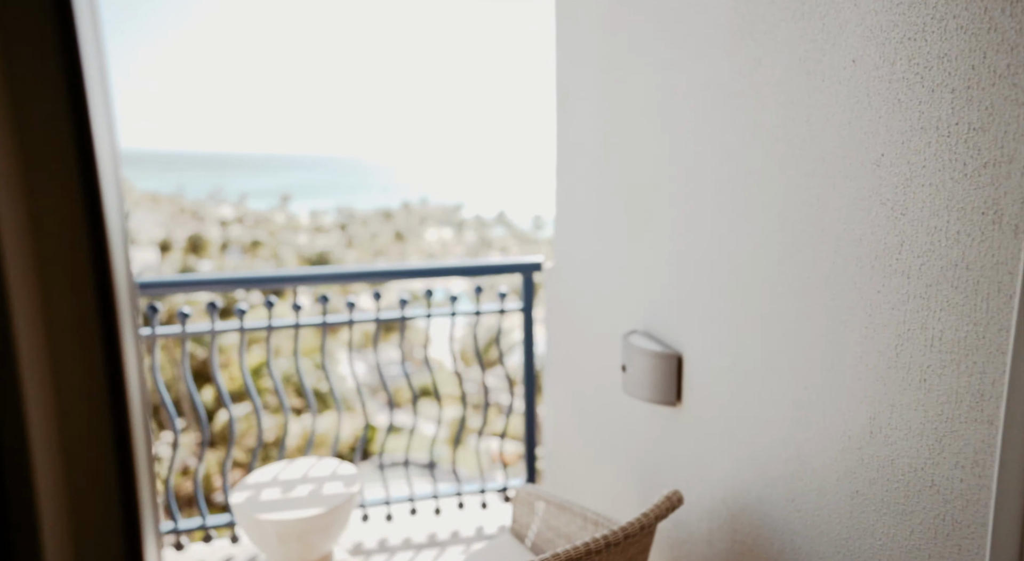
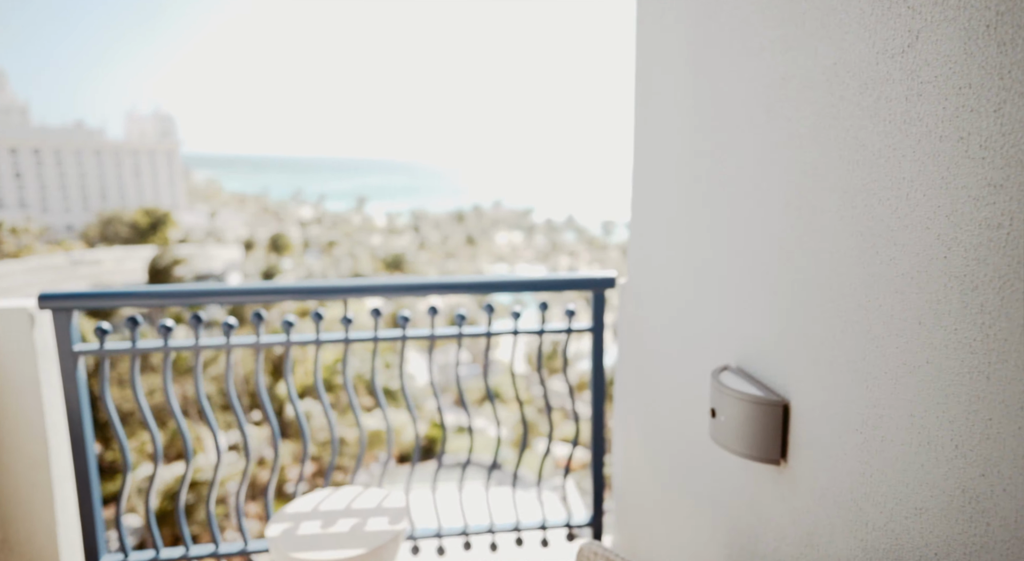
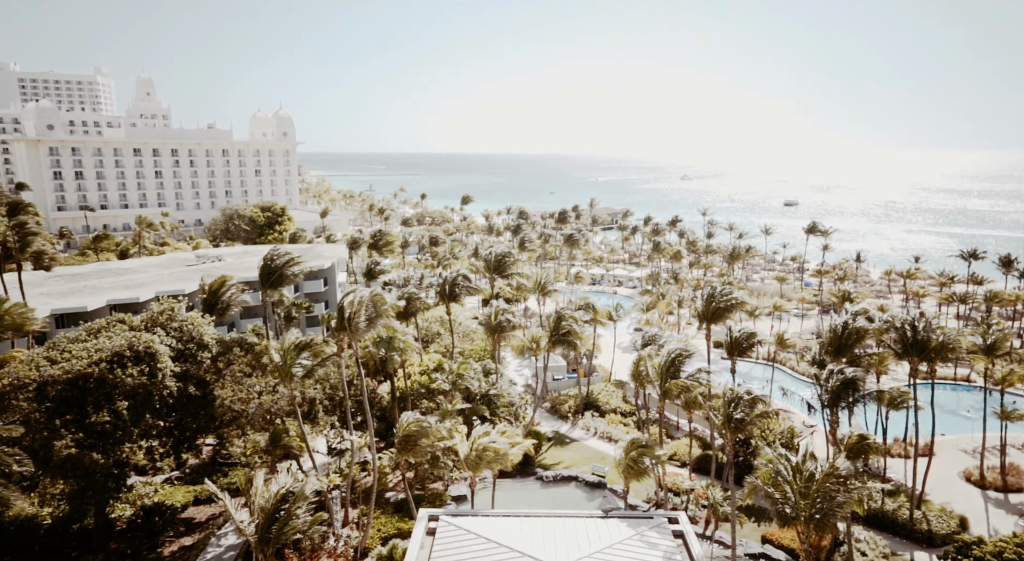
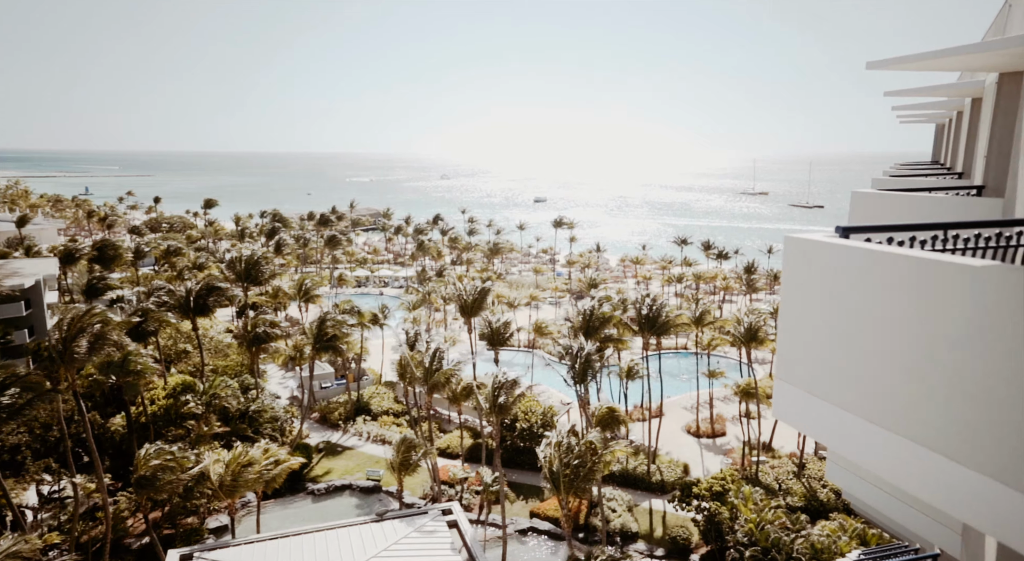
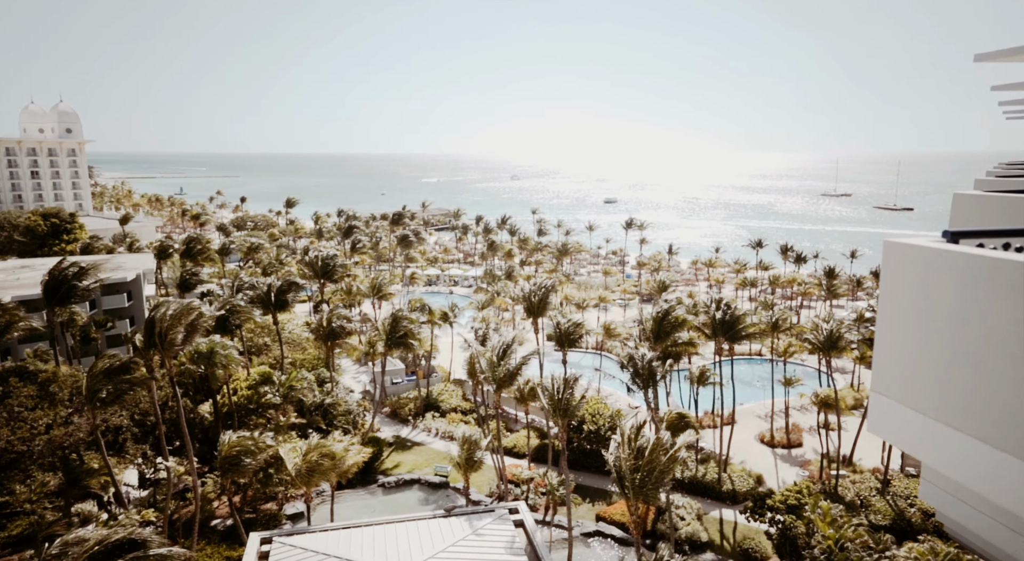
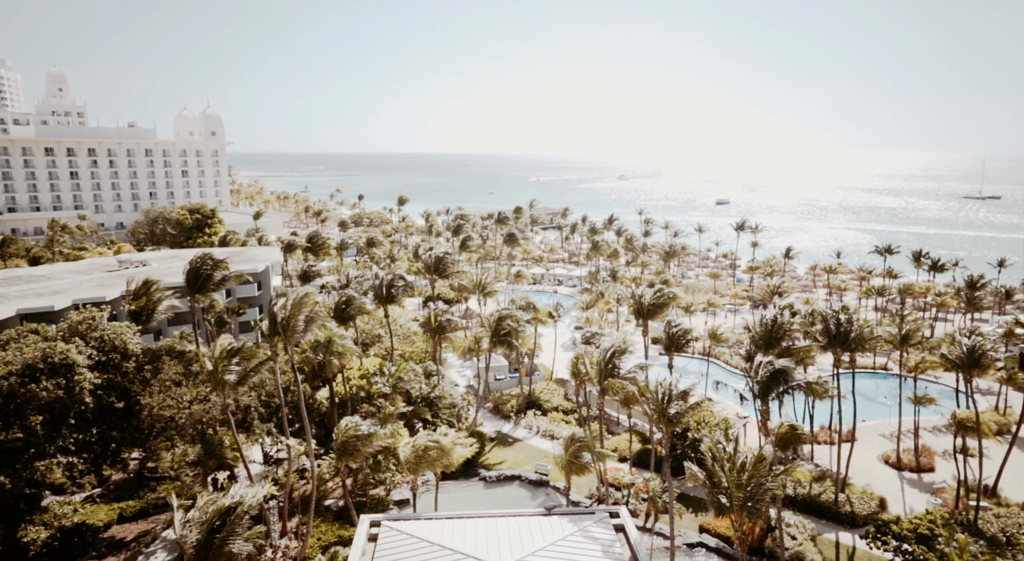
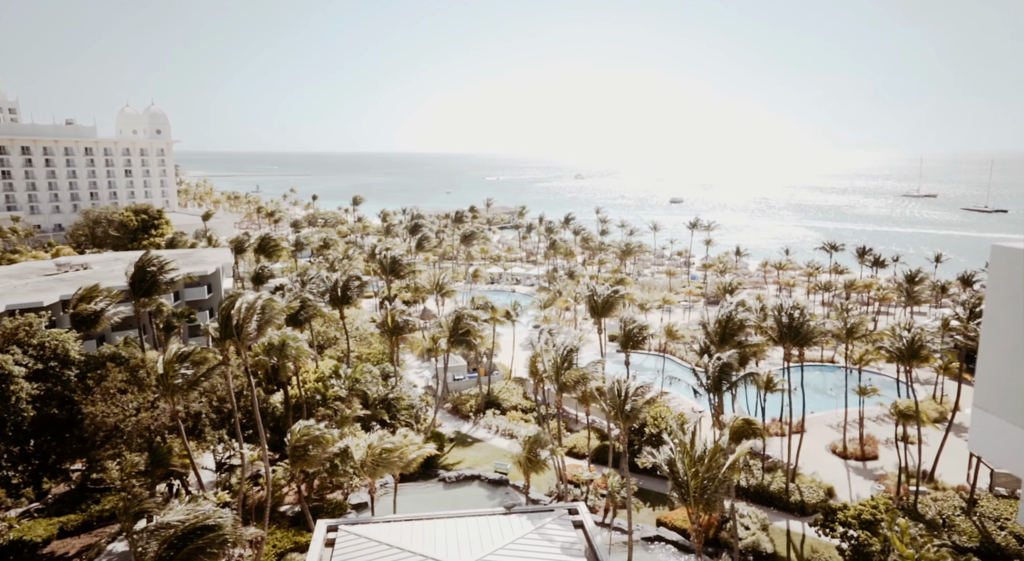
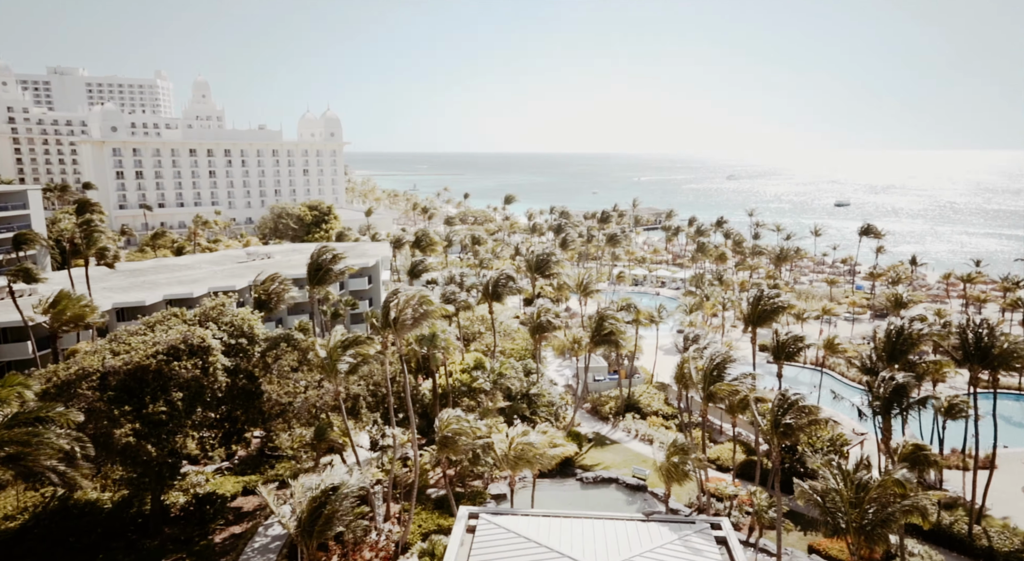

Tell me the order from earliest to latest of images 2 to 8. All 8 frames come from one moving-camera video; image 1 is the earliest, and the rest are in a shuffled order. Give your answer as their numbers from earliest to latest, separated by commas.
2, 8, 3, 6, 7, 5, 4
